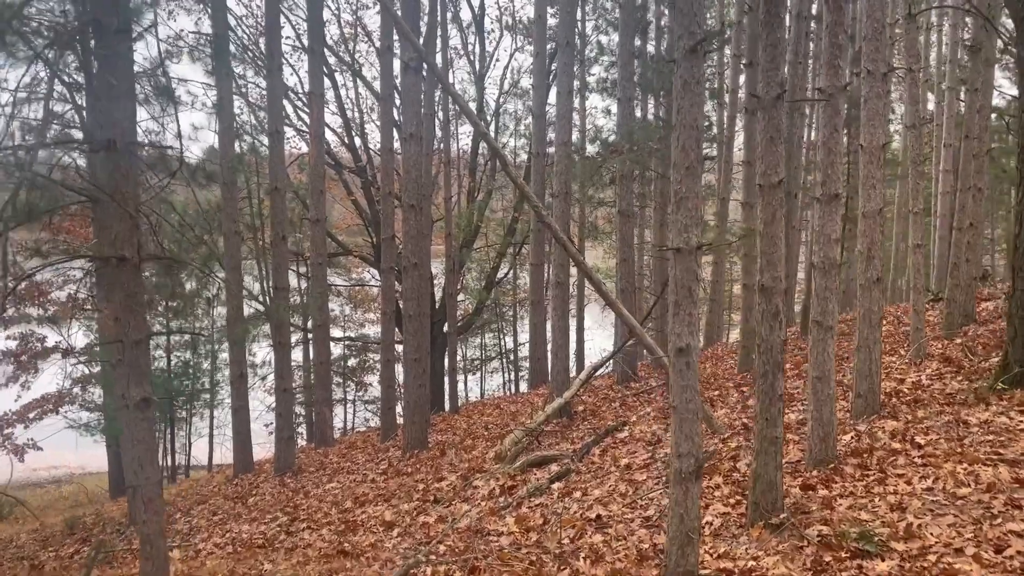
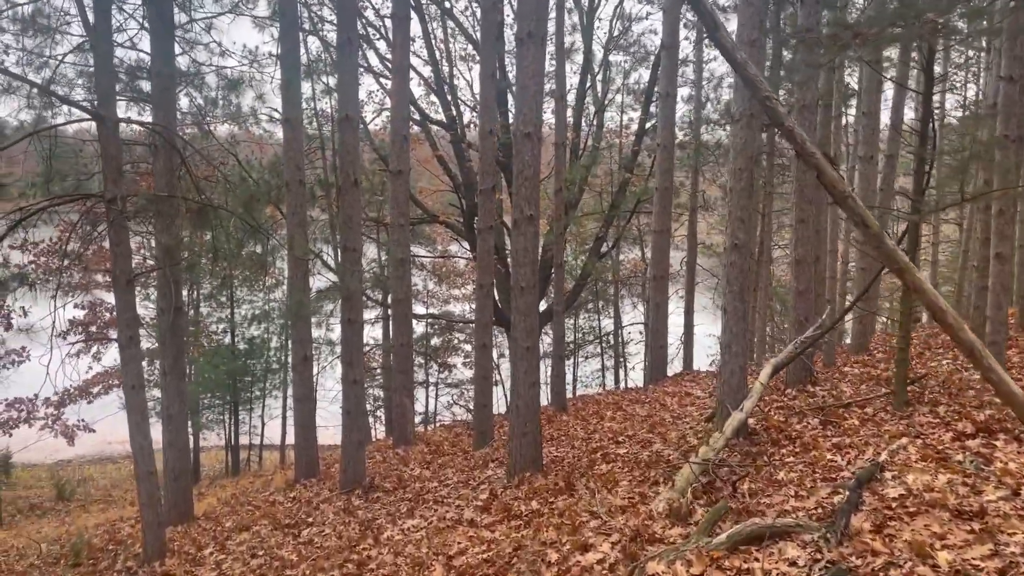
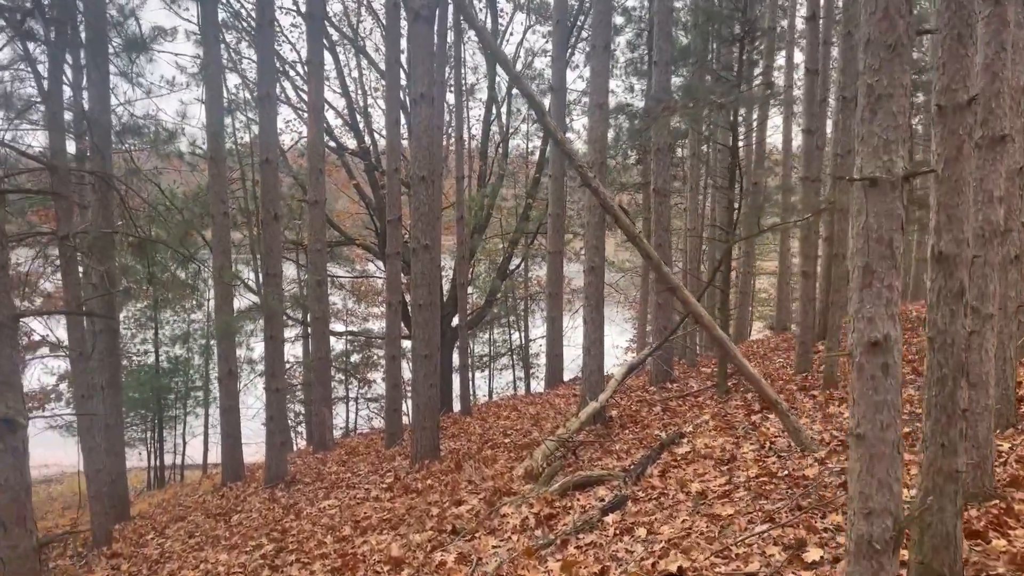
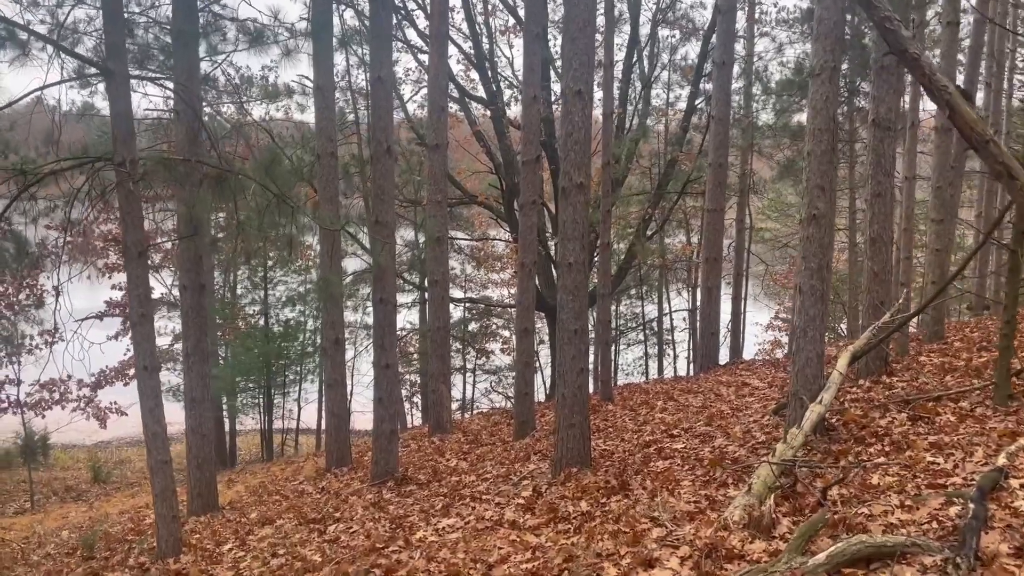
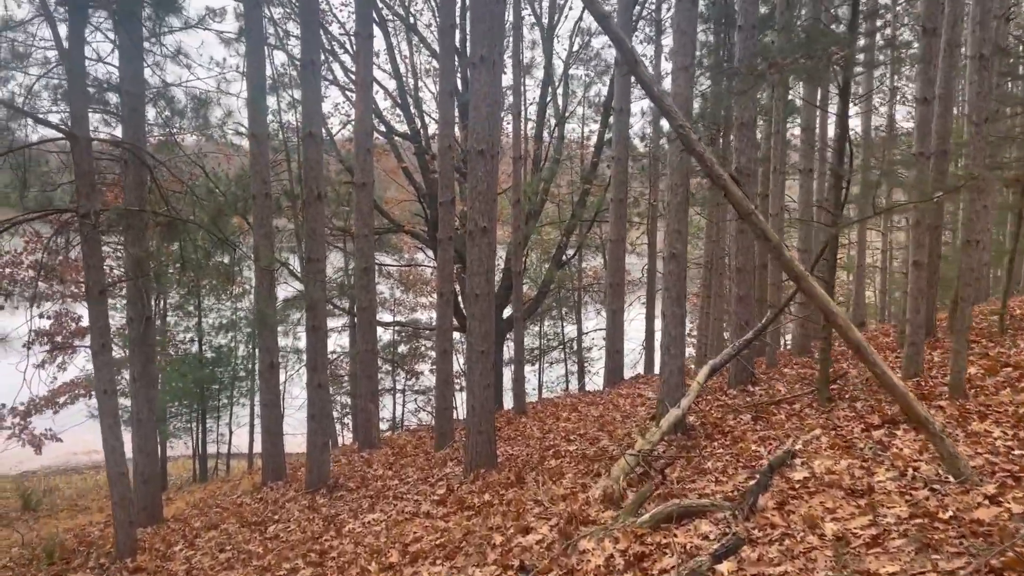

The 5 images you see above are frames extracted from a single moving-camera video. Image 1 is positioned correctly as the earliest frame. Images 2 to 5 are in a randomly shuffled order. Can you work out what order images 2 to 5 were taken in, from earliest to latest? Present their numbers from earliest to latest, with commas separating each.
3, 5, 2, 4
